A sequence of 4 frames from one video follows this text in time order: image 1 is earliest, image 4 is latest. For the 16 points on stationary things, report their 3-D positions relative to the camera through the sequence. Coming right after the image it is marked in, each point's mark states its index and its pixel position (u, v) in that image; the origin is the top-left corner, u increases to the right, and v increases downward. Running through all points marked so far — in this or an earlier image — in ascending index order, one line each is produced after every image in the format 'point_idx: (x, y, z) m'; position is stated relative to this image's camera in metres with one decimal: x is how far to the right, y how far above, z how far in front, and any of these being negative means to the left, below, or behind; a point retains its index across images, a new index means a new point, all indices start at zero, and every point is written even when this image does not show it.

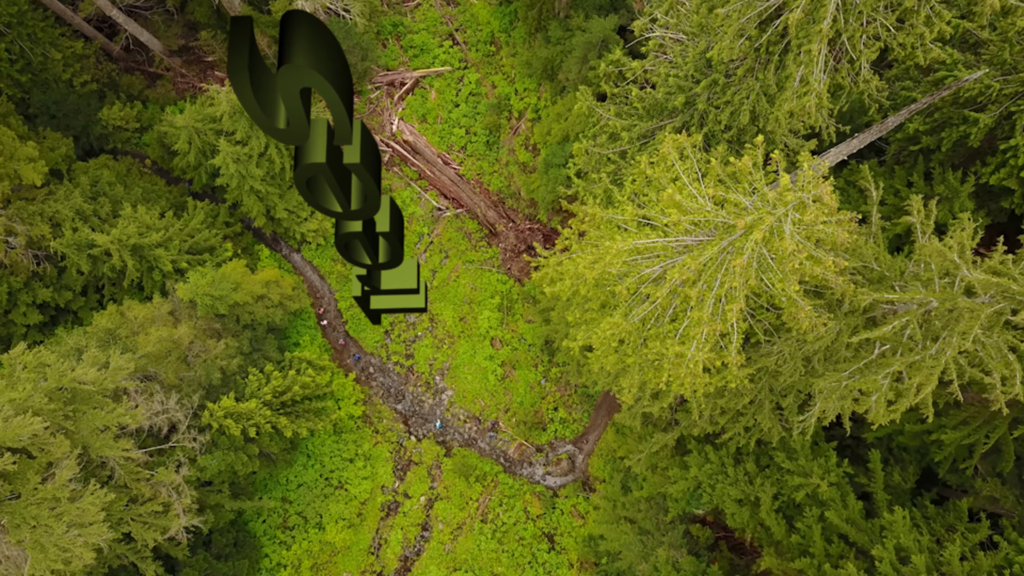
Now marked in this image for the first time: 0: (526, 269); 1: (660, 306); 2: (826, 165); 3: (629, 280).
0: (+0.2, +0.2, +15.1) m
1: (+1.9, -0.2, +10.0) m
2: (+2.7, +1.0, +6.7) m
3: (+1.4, +0.1, +9.5) m
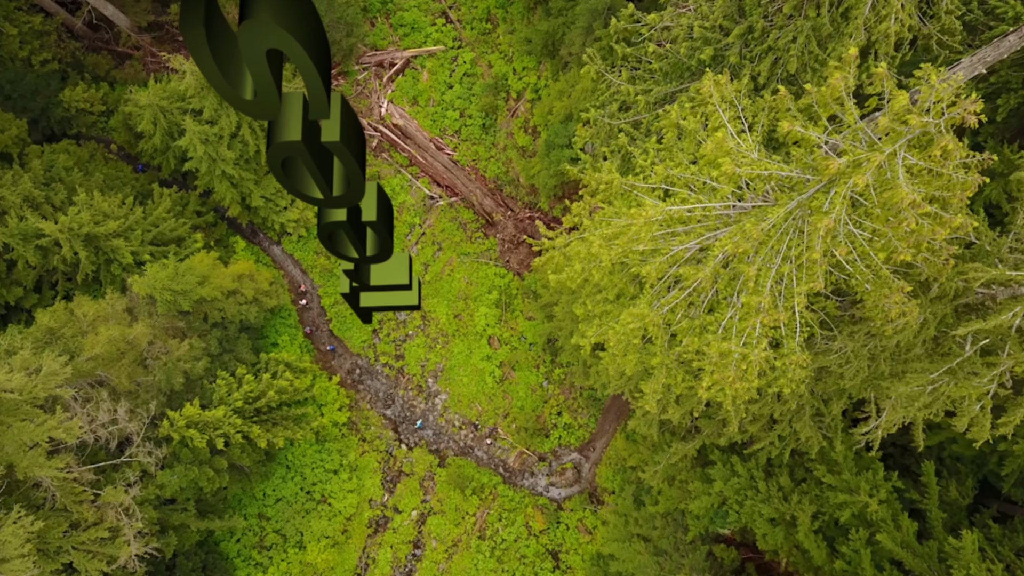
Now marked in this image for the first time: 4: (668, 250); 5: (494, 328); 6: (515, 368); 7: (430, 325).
0: (+0.2, +0.4, +13.0) m
1: (+1.8, -0.1, +8.0) m
2: (+2.6, +1.2, +4.7) m
3: (+1.4, +0.3, +7.4) m
4: (+1.5, +0.3, +7.6) m
5: (-0.3, -0.7, +12.8) m
6: (0.0, -1.2, +12.6) m
7: (-1.3, -0.6, +12.8) m
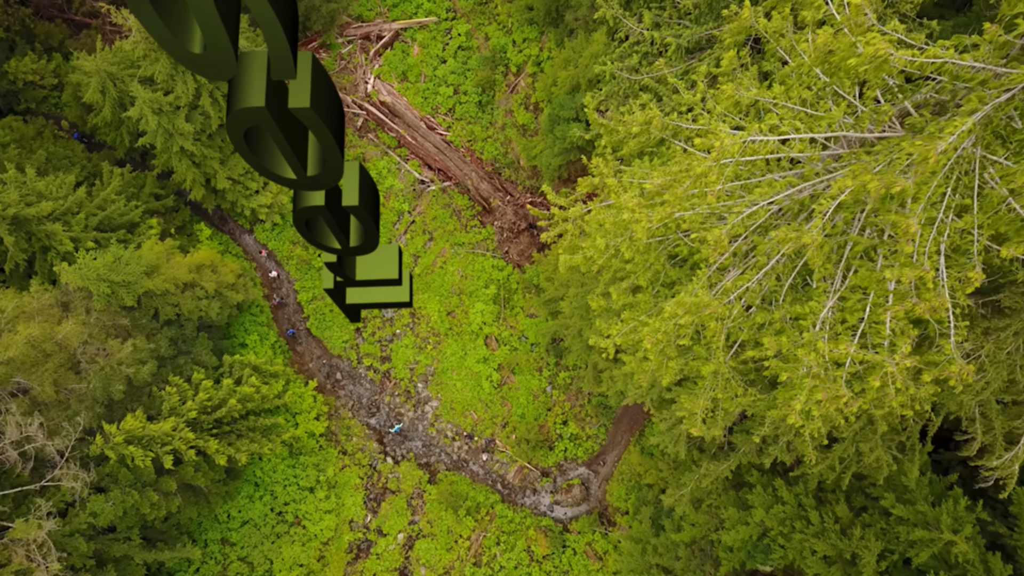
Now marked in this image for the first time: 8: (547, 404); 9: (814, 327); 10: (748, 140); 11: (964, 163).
0: (+0.2, +0.5, +10.6) m
1: (+1.8, +0.1, +5.5) m
2: (+2.7, +1.4, +2.2) m
3: (+1.4, +0.4, +4.9) m
4: (+1.5, +0.5, +5.1) m
5: (-0.3, -0.5, +10.3) m
6: (0.0, -1.1, +10.1) m
7: (-1.3, -0.4, +10.3) m
8: (+0.5, -1.5, +10.0) m
9: (+2.0, -0.2, +5.1) m
10: (+1.4, +0.9, +4.7) m
11: (+2.3, +0.6, +4.0) m
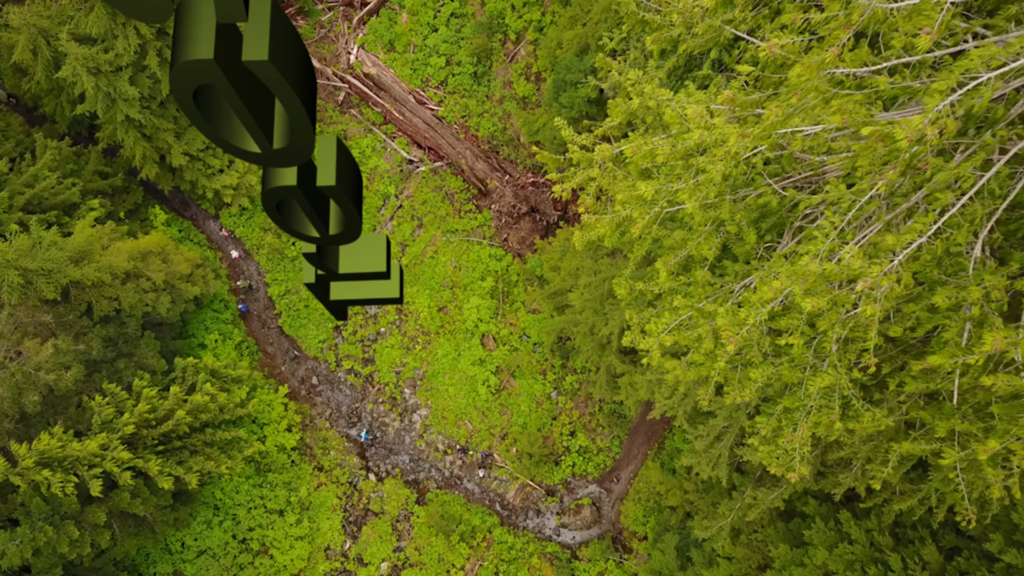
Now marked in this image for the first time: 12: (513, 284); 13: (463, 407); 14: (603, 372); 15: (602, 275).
0: (+0.2, +0.7, +8.1) m
1: (+1.8, +0.3, +3.1) m
2: (+2.7, +1.6, -0.2) m
3: (+1.4, +0.6, +2.5) m
4: (+1.5, +0.7, +2.7) m
5: (-0.3, -0.3, +7.8) m
6: (0.0, -0.9, +7.7) m
7: (-1.3, -0.3, +7.9) m
8: (+0.5, -1.3, +7.6) m
9: (+2.0, -0.1, +2.7) m
10: (+1.4, +1.1, +2.2) m
11: (+2.3, +0.8, +1.5) m
12: (0.0, +0.2, +8.0) m
13: (-0.6, -1.3, +7.6) m
14: (+1.0, -0.7, +6.8) m
15: (+0.9, +0.2, +6.0) m
